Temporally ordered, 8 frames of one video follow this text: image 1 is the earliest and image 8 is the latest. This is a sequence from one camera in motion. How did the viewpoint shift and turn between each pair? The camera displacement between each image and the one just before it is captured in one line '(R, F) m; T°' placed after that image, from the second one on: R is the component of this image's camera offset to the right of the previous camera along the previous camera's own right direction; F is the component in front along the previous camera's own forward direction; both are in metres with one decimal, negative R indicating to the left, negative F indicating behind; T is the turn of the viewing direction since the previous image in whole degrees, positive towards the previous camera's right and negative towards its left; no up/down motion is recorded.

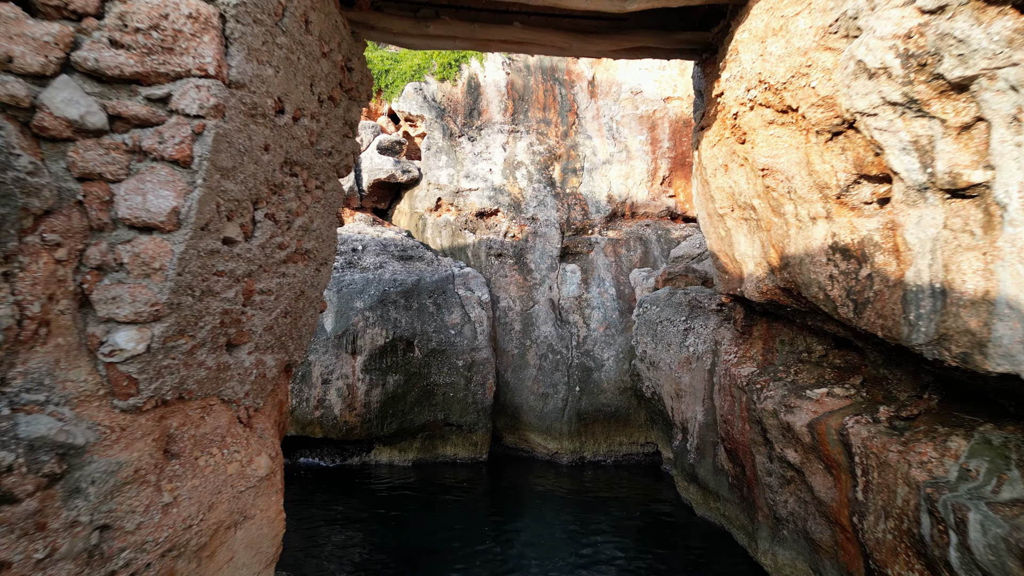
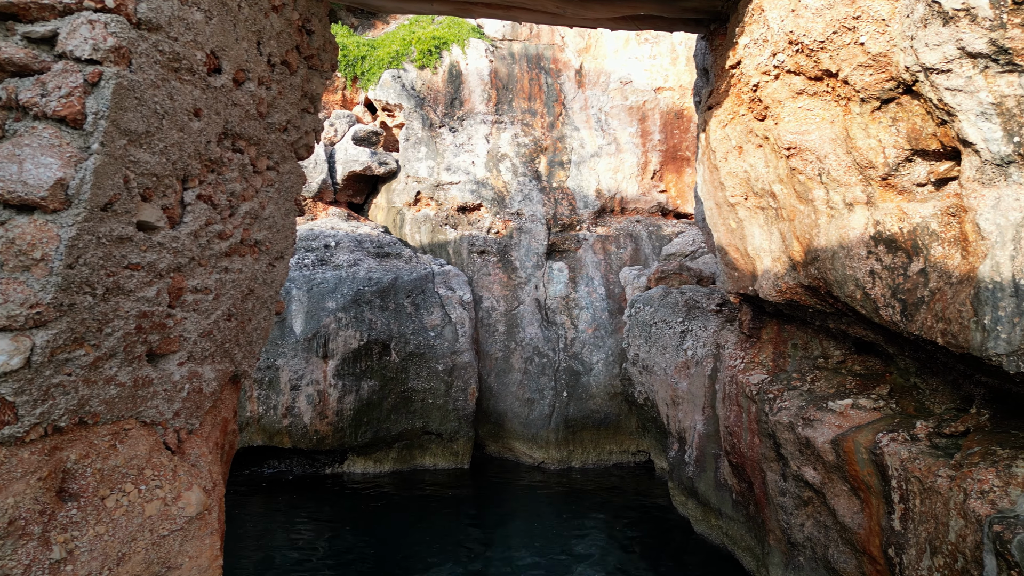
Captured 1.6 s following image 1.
(0.0, +0.4) m; +1°
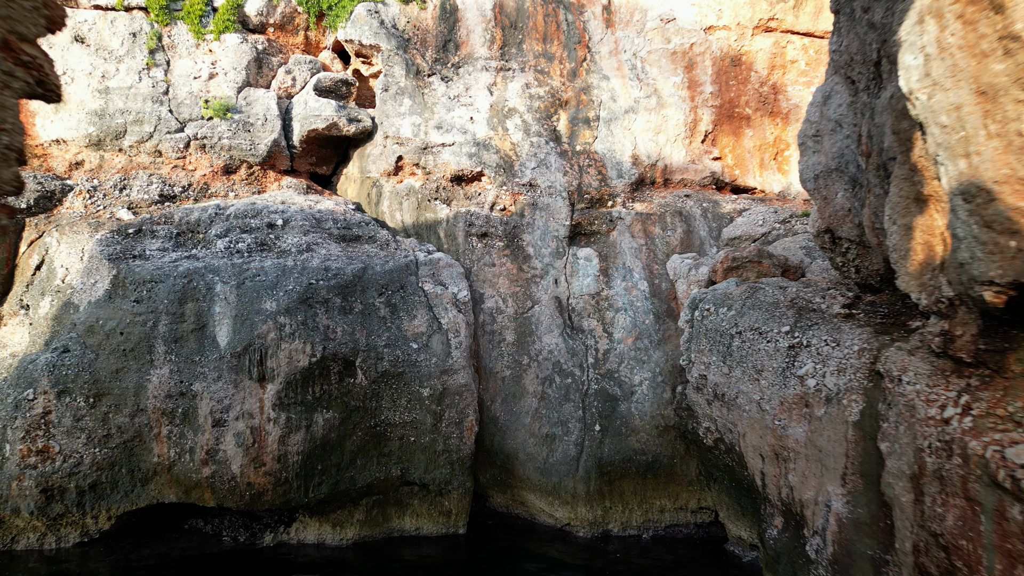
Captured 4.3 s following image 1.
(-0.1, +1.7) m; 0°
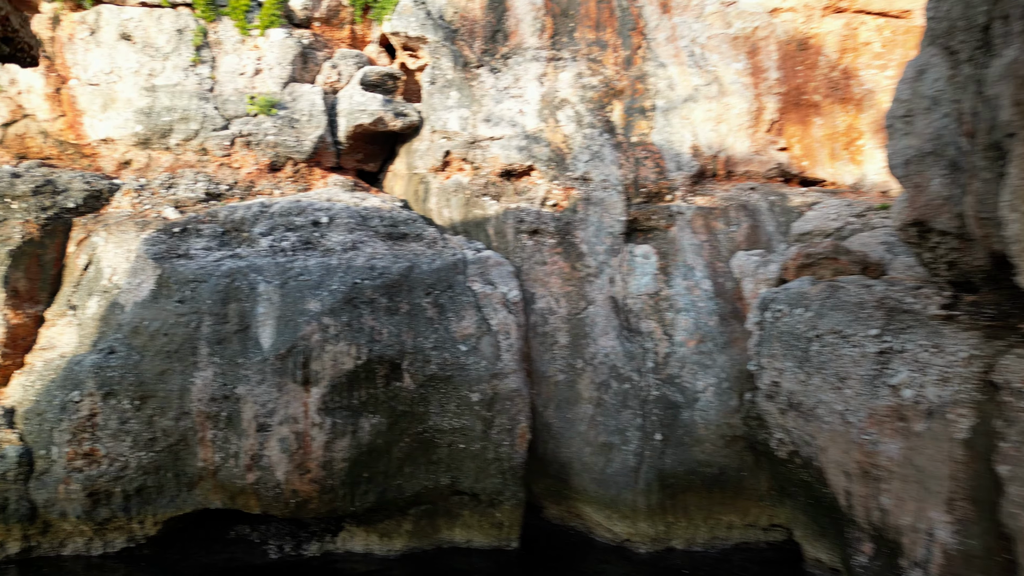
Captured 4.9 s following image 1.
(0.0, +0.2) m; -4°
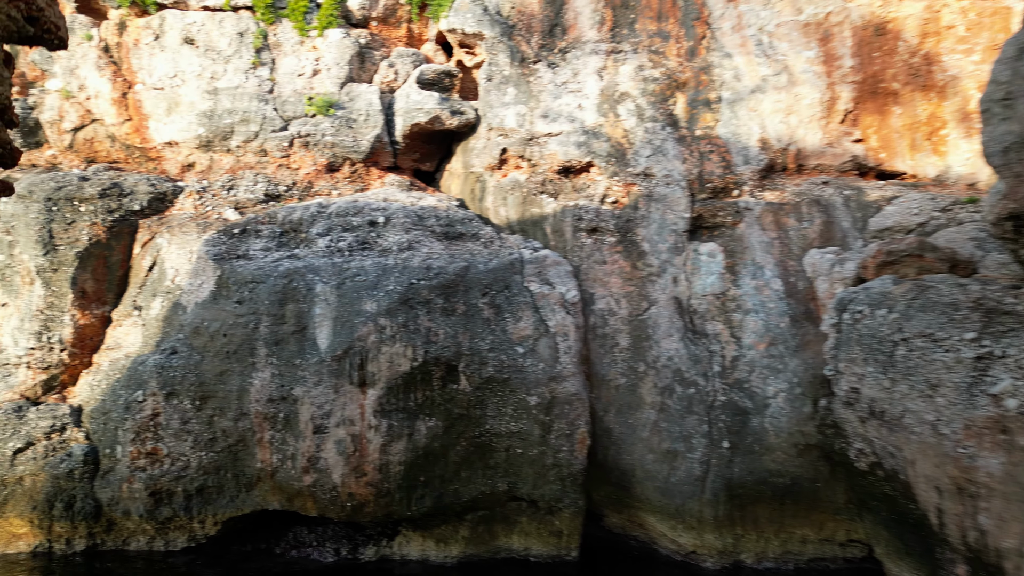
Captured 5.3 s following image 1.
(0.0, +0.1) m; -5°
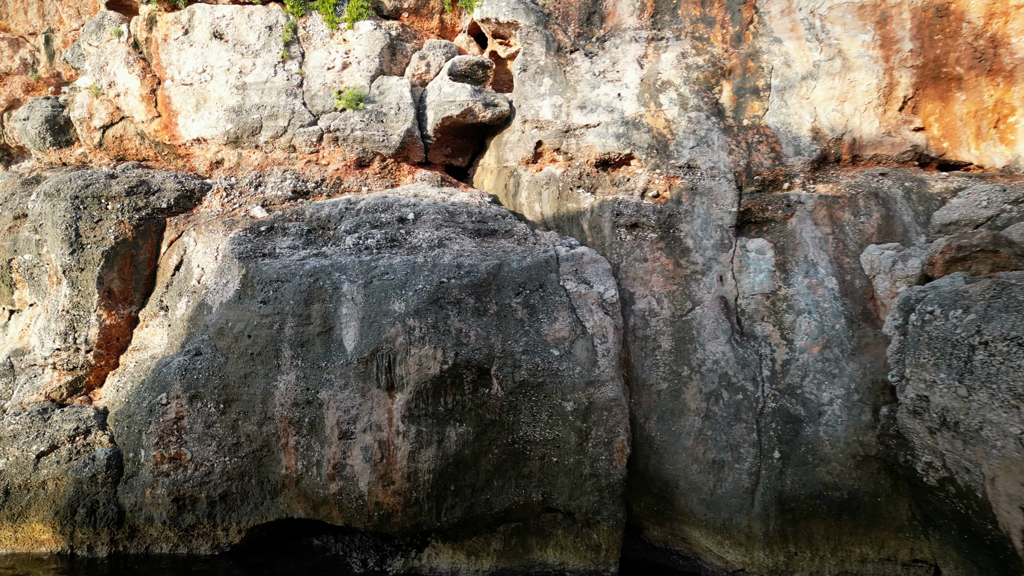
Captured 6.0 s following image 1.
(0.0, +0.2) m; -3°
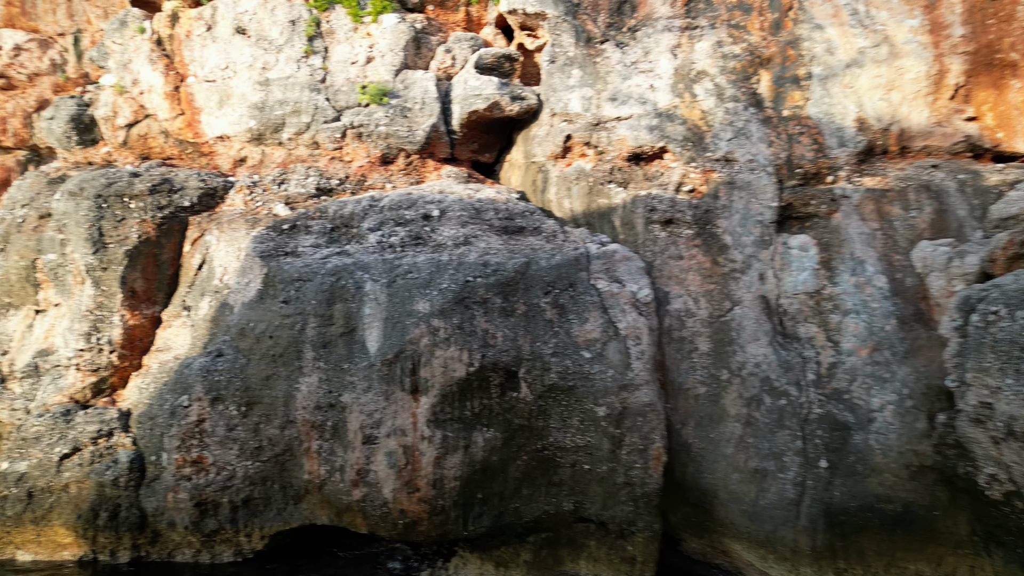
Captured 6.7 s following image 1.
(0.0, +0.2) m; -2°
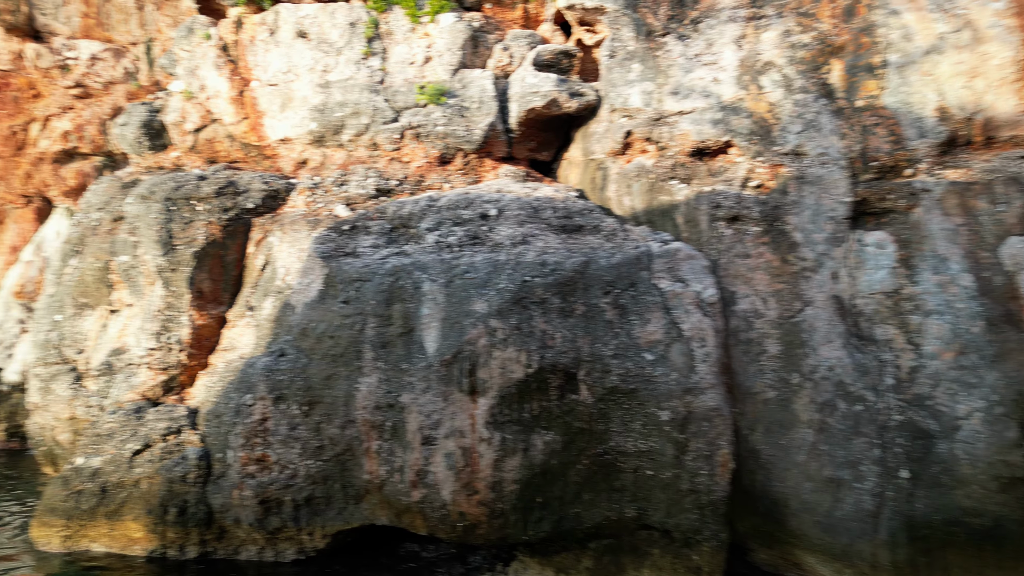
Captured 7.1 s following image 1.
(0.0, +0.1) m; -5°
